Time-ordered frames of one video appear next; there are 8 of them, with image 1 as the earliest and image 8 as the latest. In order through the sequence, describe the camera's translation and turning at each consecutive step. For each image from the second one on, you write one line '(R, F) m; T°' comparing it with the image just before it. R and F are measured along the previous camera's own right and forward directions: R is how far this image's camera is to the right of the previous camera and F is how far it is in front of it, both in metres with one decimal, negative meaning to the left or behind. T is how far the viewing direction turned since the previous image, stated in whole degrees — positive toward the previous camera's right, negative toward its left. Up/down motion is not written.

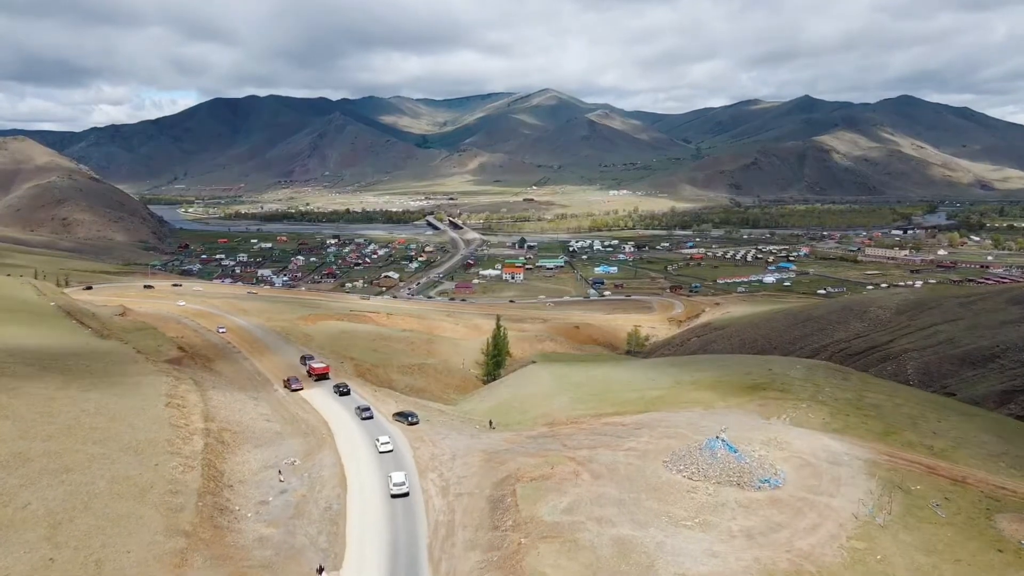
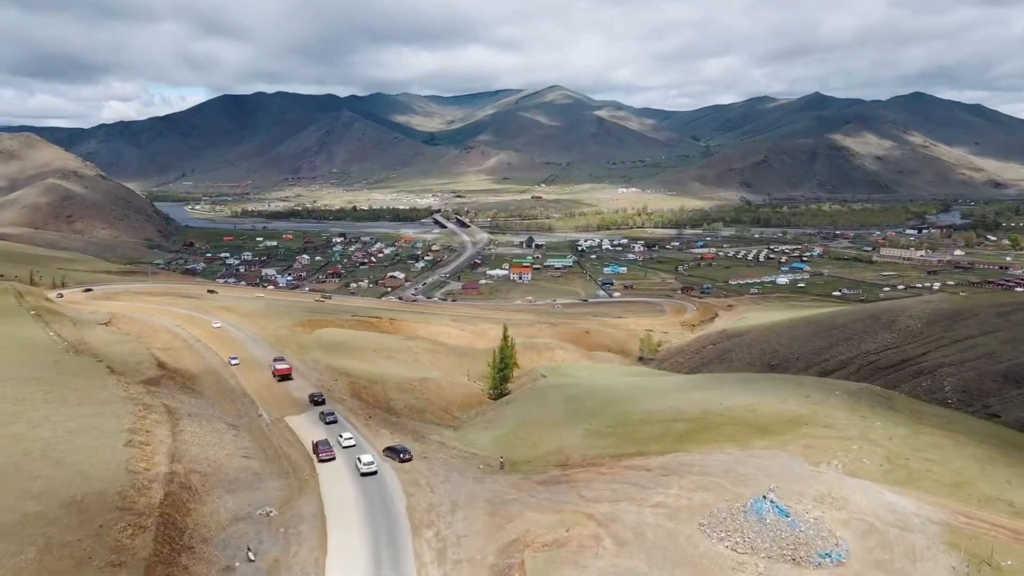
(0.0, +1.9) m; -1°
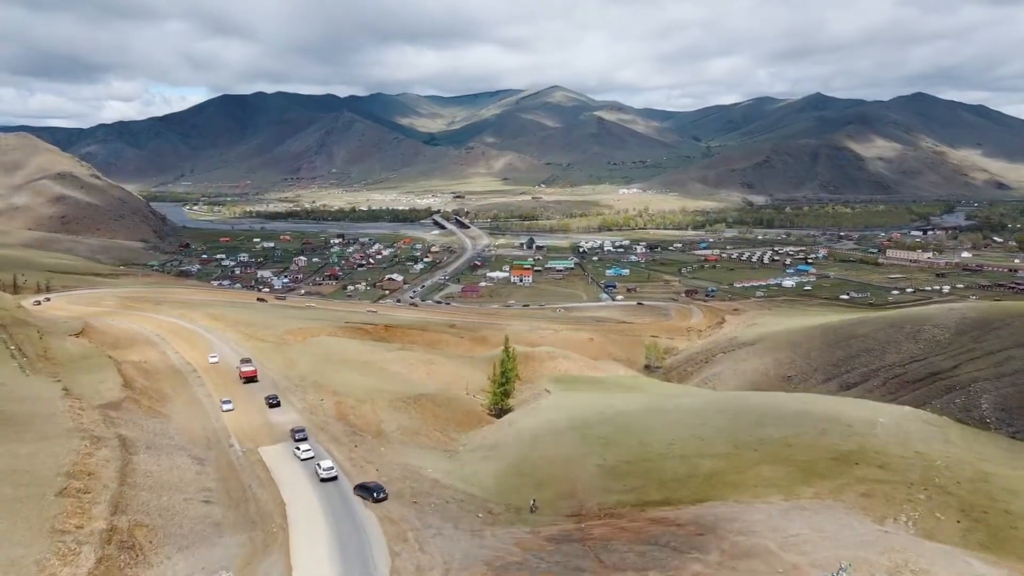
(-0.1, +2.1) m; 0°
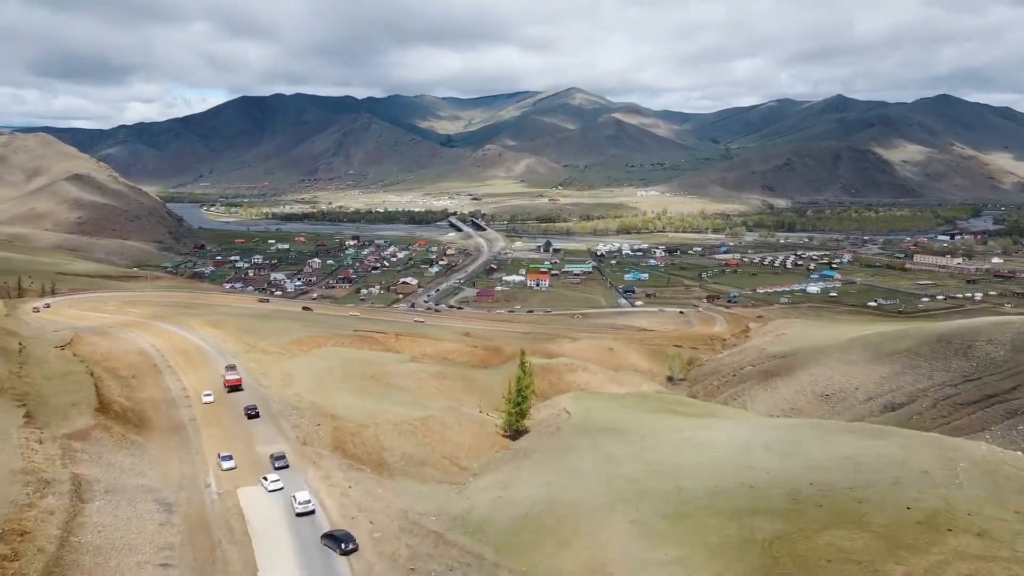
(0.0, +2.2) m; -1°
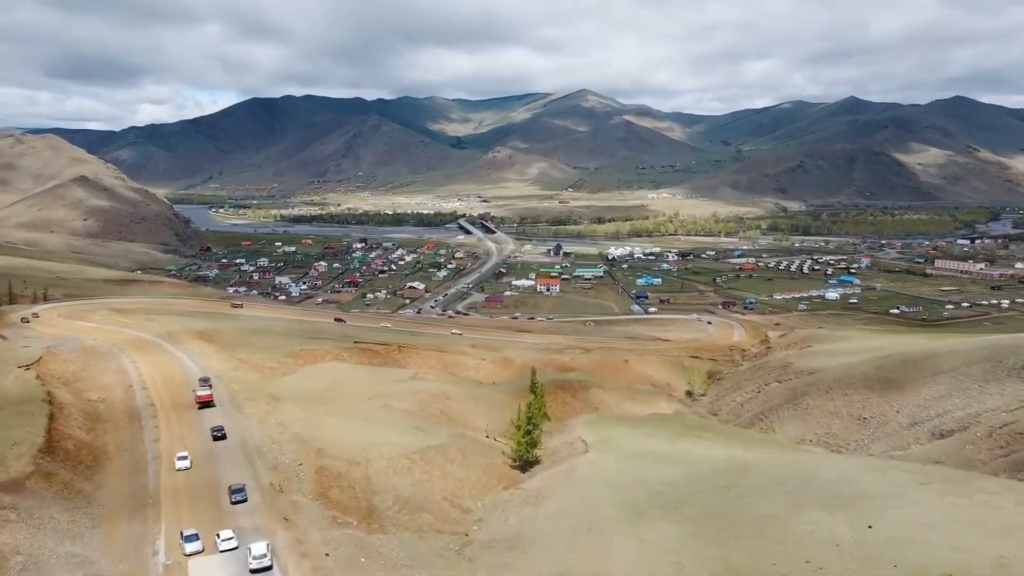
(0.0, +2.5) m; -1°
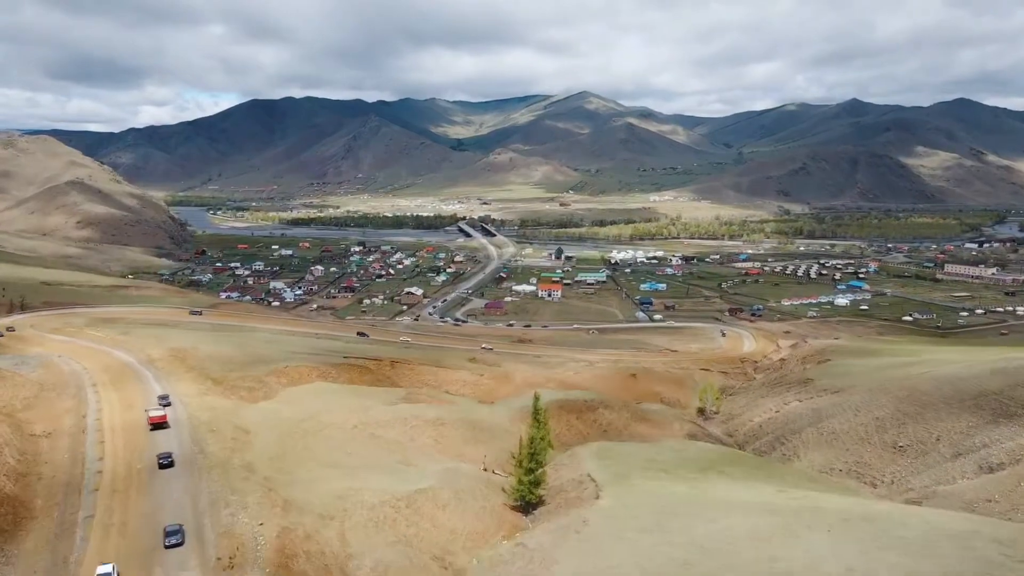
(0.0, +2.7) m; 0°
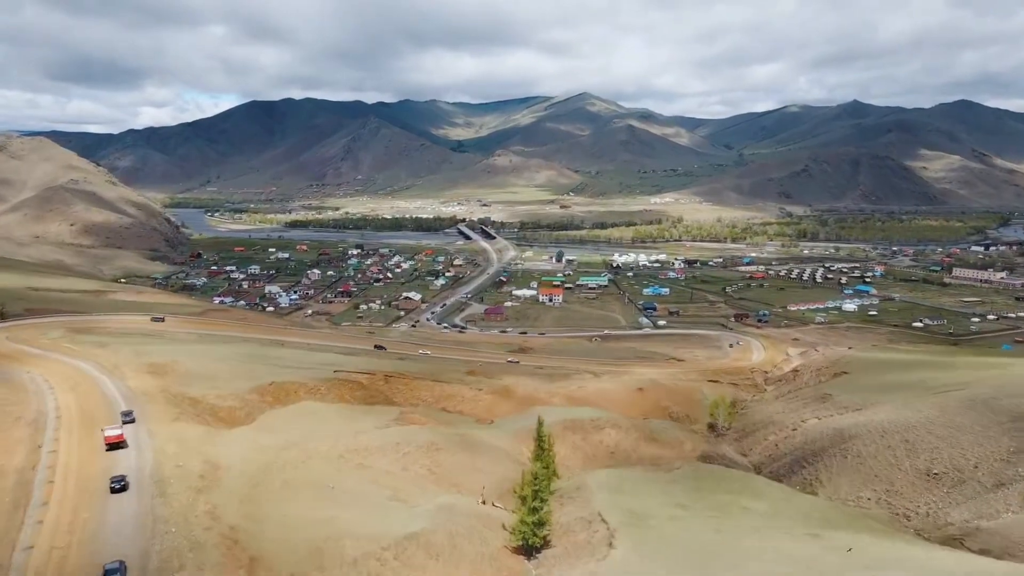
(0.0, +2.1) m; 0°
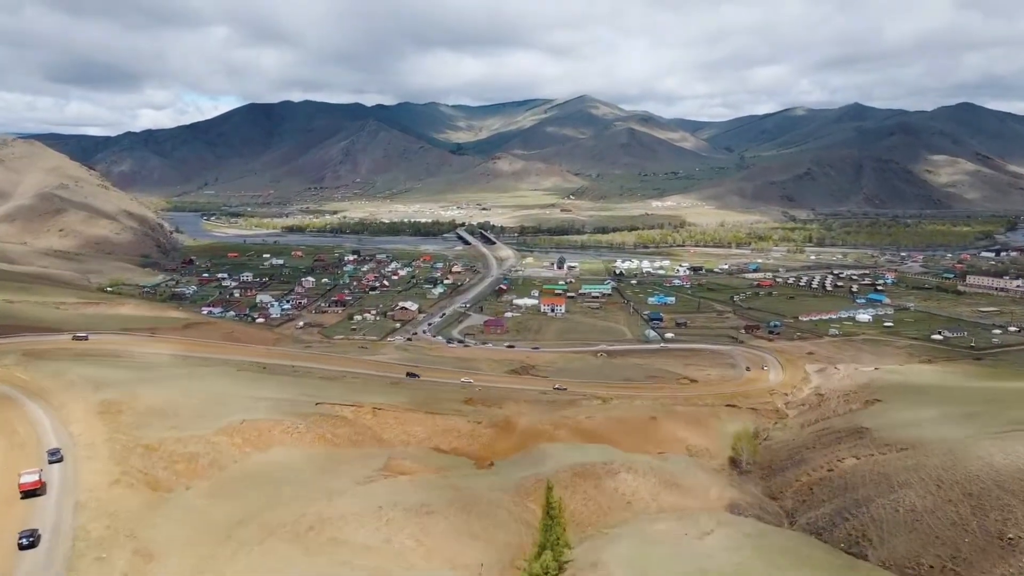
(-0.1, +3.6) m; 0°
